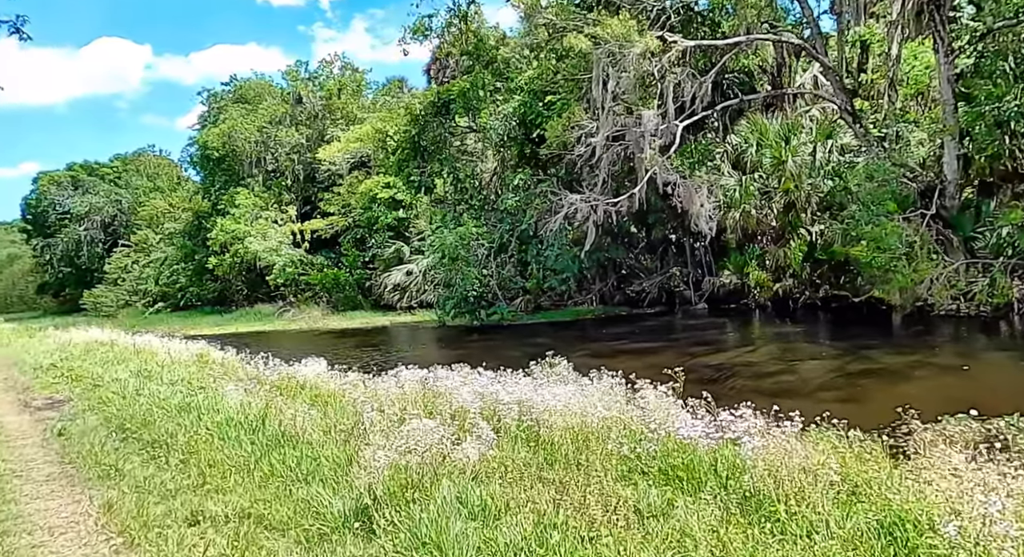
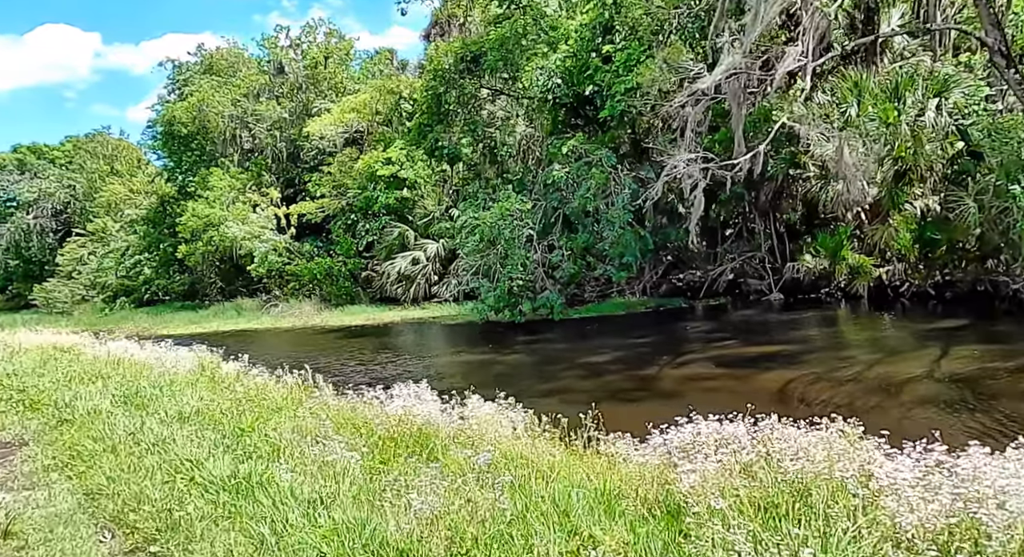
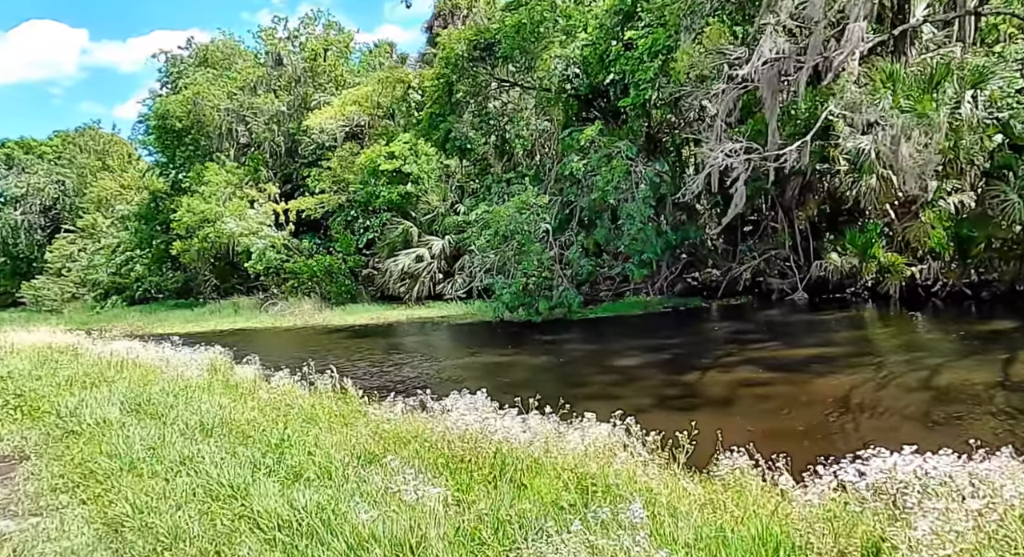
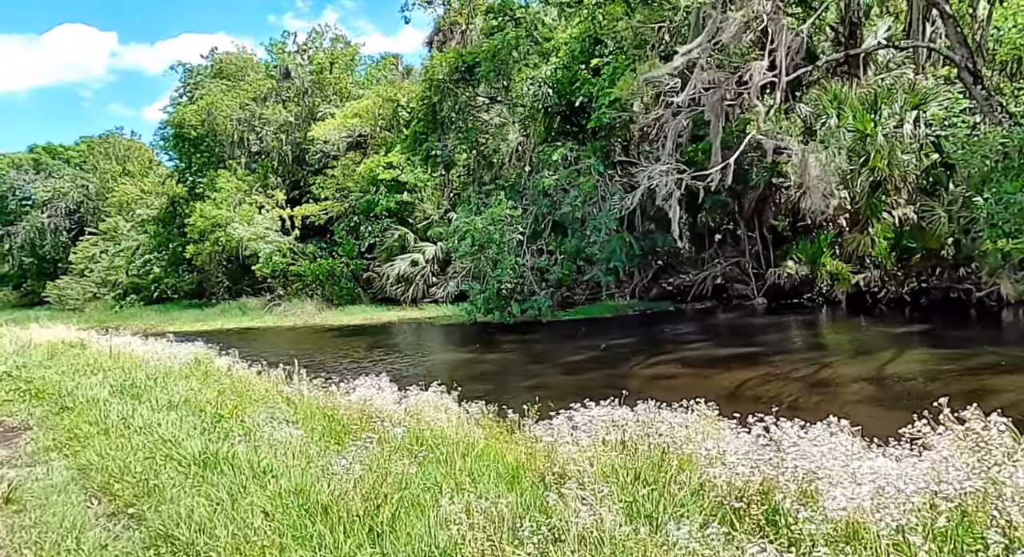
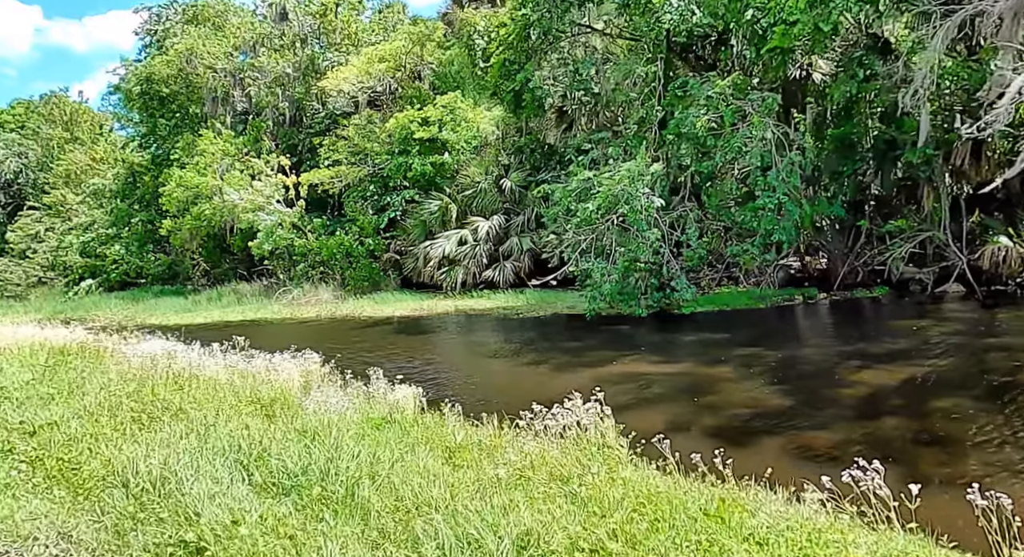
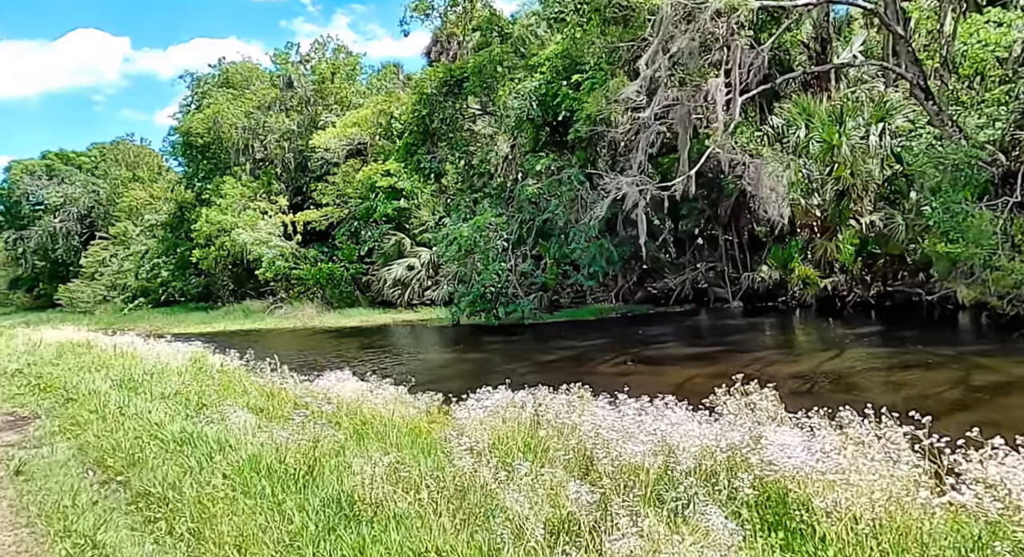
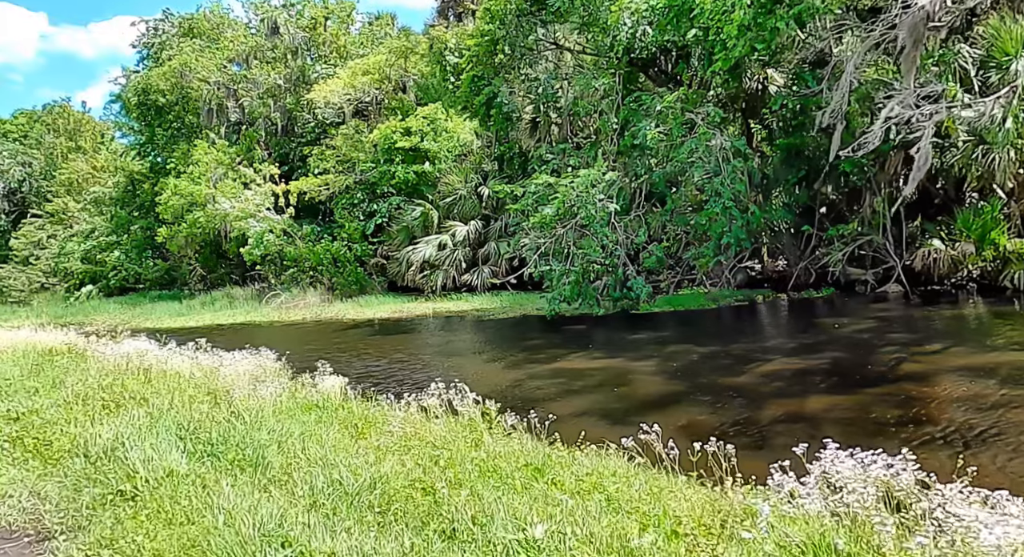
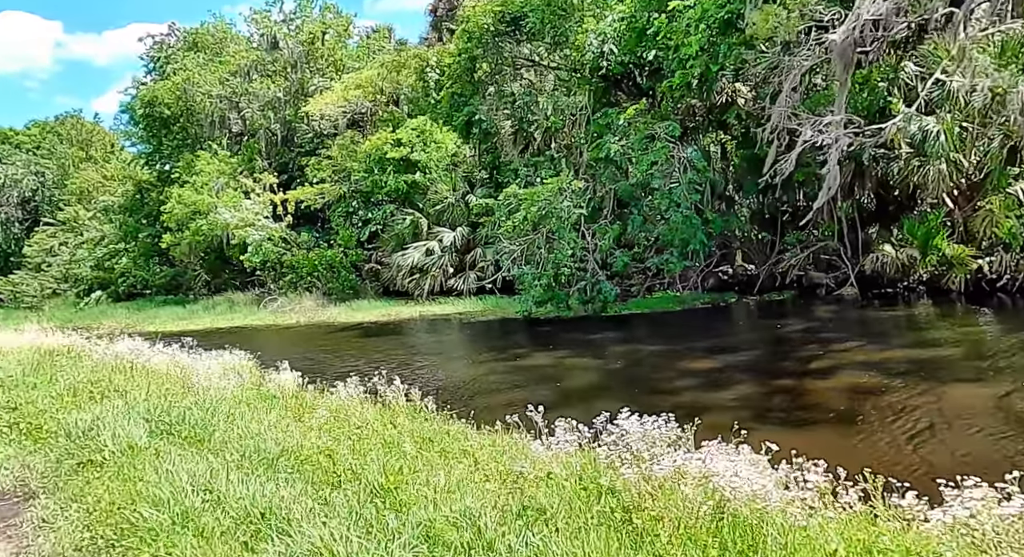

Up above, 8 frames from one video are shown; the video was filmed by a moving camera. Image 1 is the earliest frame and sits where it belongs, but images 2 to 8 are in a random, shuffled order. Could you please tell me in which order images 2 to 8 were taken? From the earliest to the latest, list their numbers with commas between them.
6, 4, 2, 3, 8, 7, 5
